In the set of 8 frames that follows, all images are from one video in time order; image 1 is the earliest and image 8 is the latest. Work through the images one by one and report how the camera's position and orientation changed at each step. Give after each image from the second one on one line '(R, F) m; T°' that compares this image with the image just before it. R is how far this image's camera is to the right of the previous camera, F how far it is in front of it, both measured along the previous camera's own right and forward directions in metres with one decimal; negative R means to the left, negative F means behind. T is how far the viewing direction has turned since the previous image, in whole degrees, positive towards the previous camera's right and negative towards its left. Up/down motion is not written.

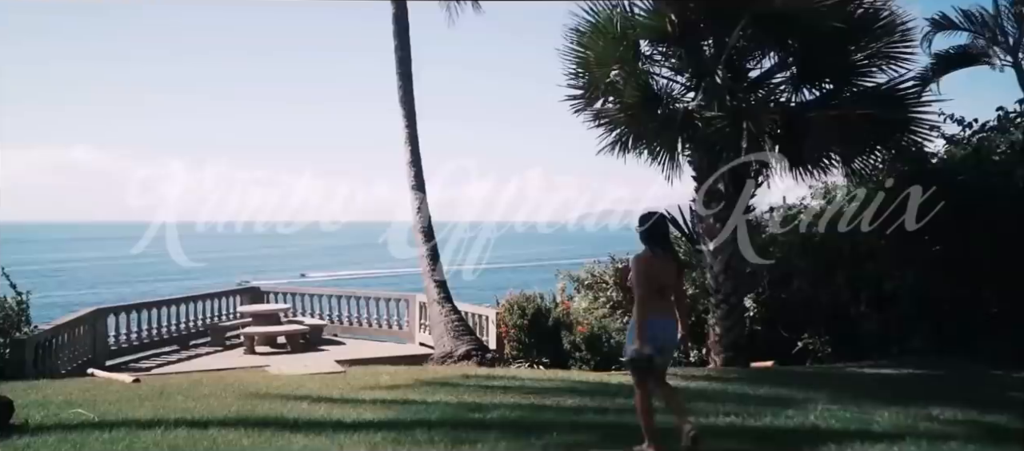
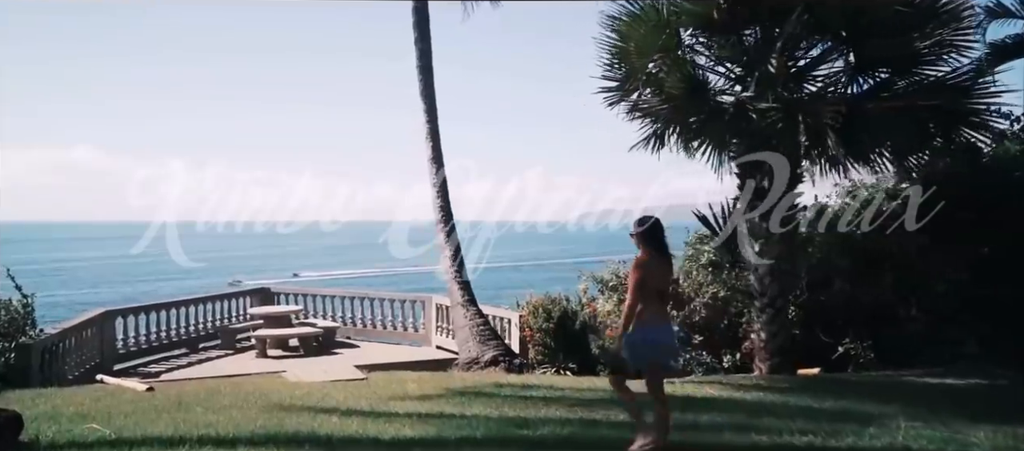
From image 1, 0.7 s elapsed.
(-0.3, +0.5) m; 0°
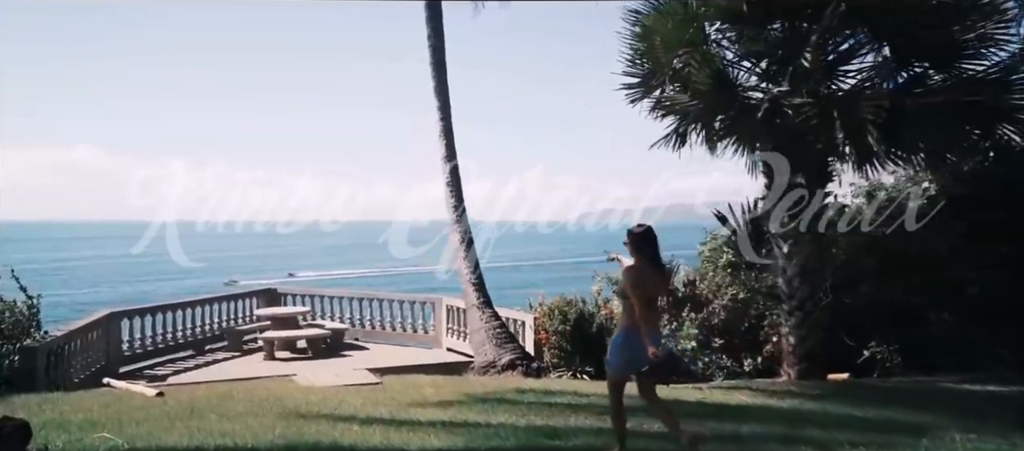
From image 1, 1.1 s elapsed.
(-0.2, +0.3) m; 0°
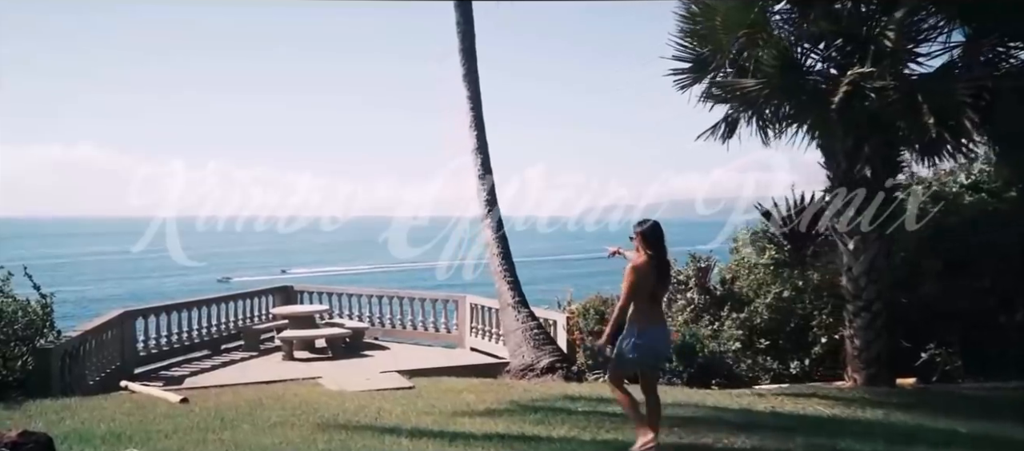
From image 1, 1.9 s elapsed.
(-0.4, +0.5) m; 0°
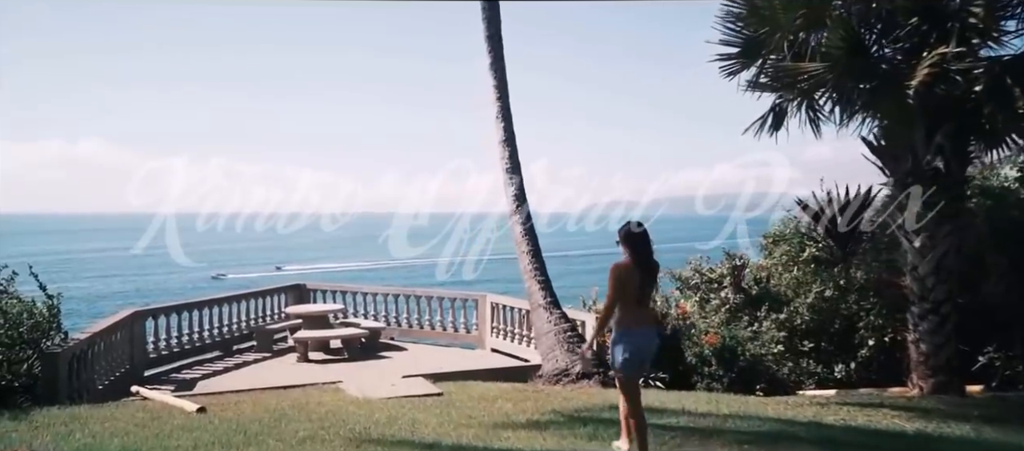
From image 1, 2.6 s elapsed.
(-0.3, +0.5) m; 0°
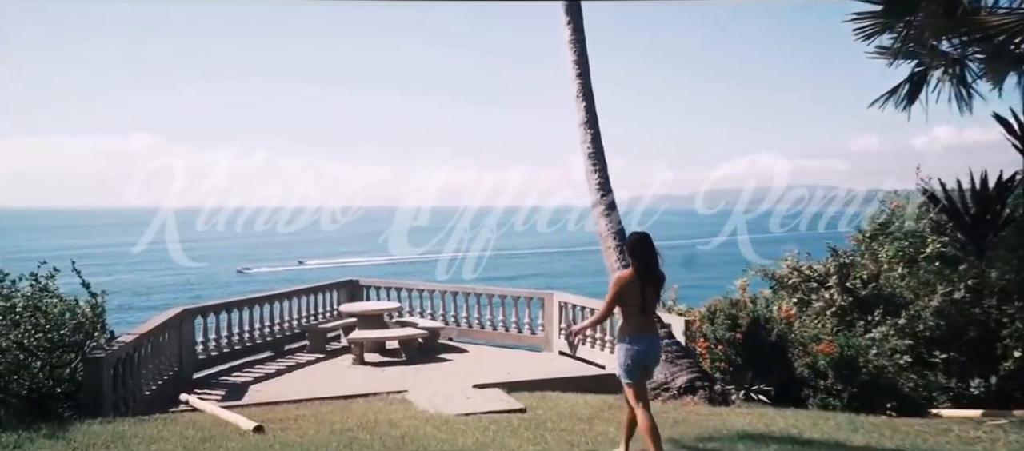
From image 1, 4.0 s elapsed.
(-0.5, +1.1) m; -3°
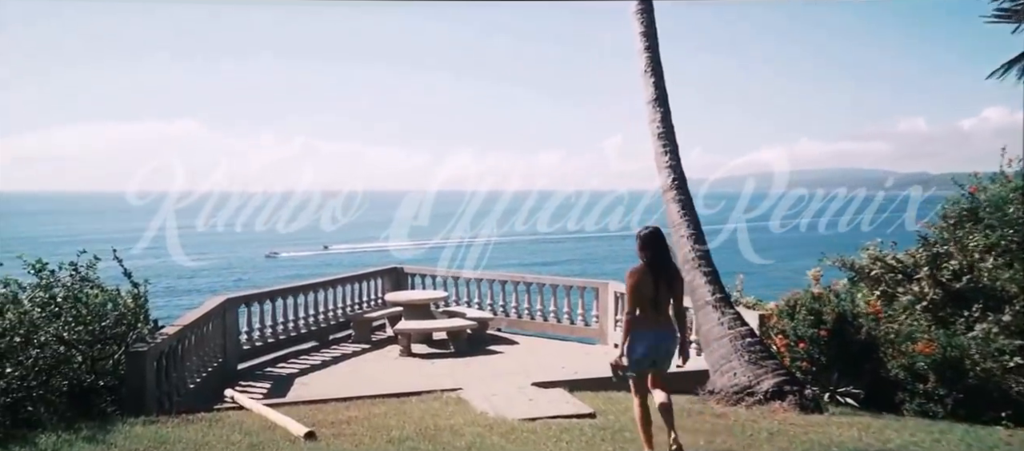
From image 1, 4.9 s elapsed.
(-0.3, +0.7) m; -3°
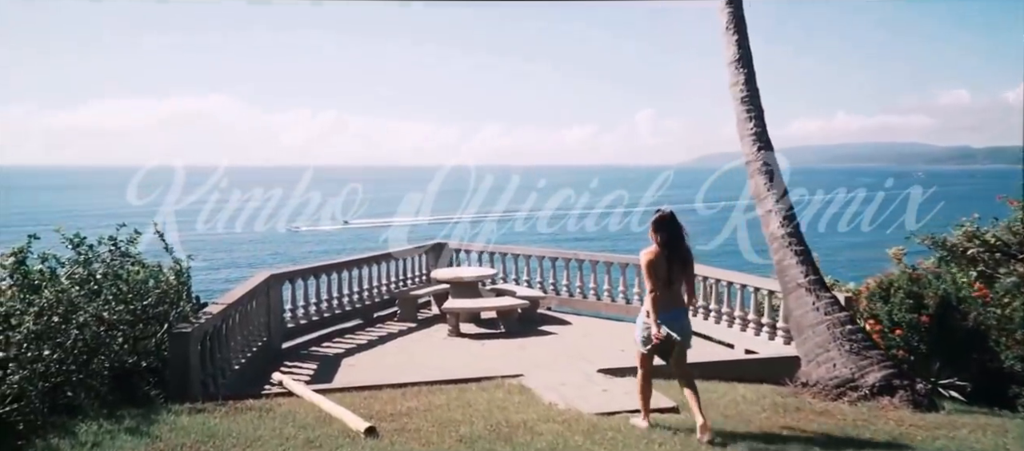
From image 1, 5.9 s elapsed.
(-0.4, +0.7) m; -2°
